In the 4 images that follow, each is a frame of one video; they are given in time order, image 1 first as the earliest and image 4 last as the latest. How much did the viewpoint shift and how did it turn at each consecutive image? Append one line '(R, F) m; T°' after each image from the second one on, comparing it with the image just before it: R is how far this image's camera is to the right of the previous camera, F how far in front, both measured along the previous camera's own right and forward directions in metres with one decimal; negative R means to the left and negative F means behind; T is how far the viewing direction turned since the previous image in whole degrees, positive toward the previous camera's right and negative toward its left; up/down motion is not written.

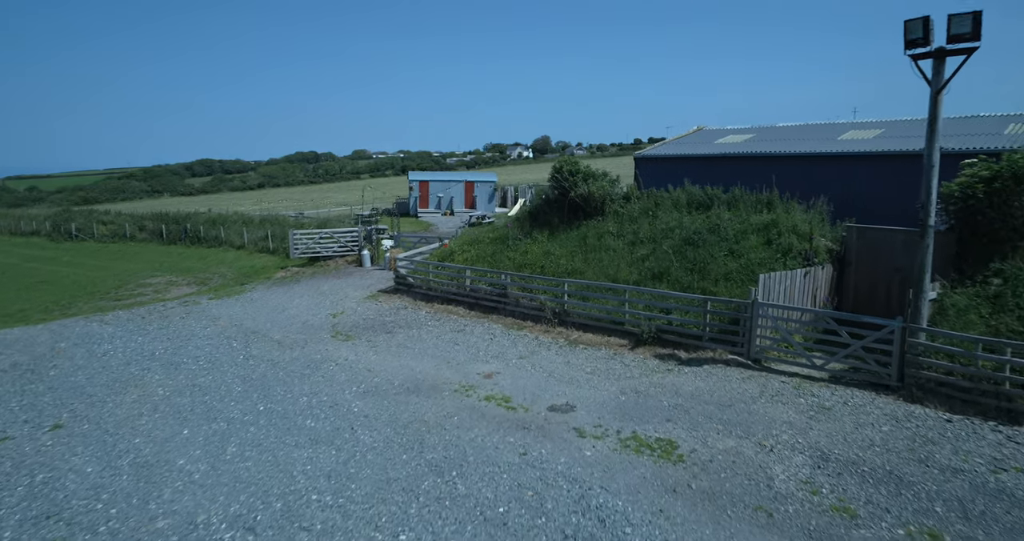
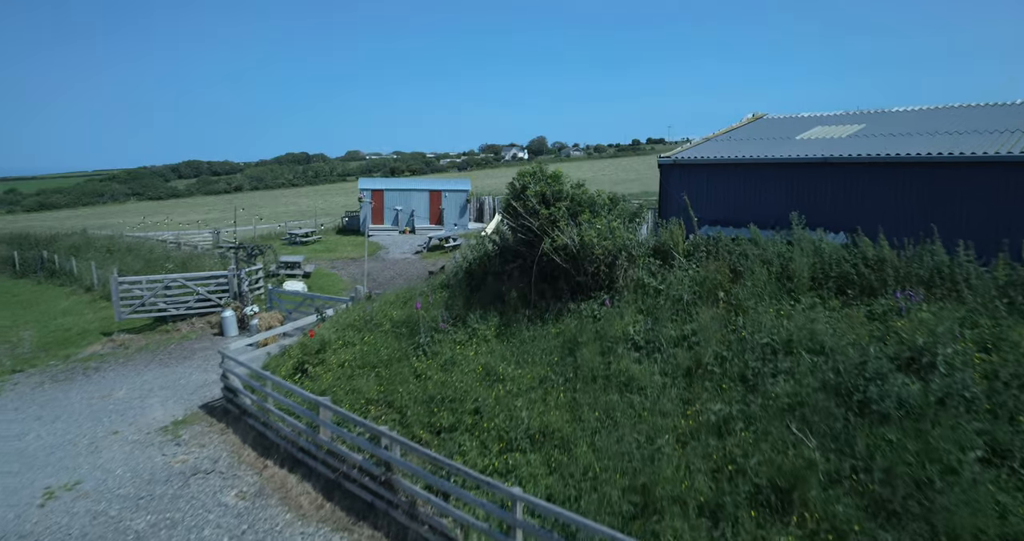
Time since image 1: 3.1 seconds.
(+1.4, +9.8) m; 0°
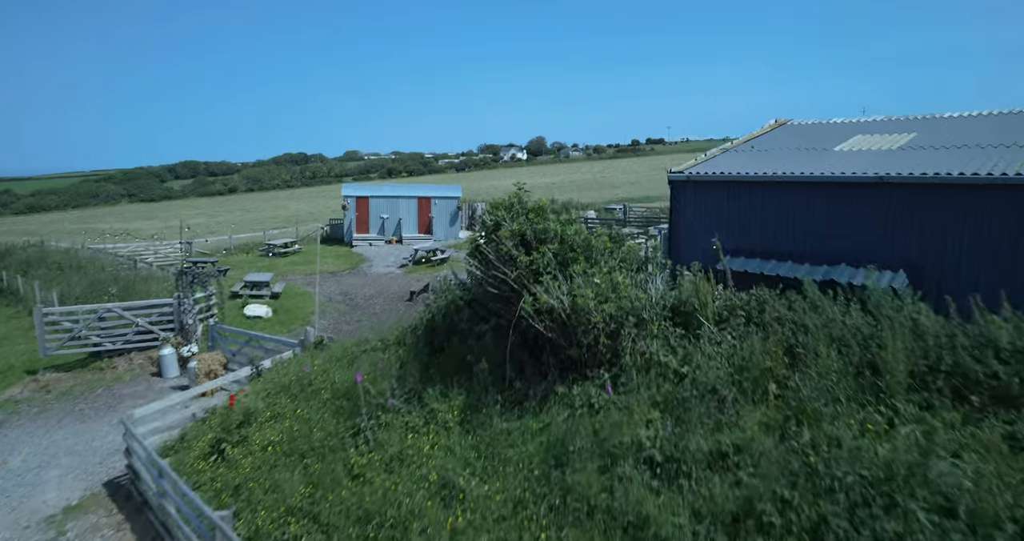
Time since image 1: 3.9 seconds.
(+0.4, +2.3) m; 0°
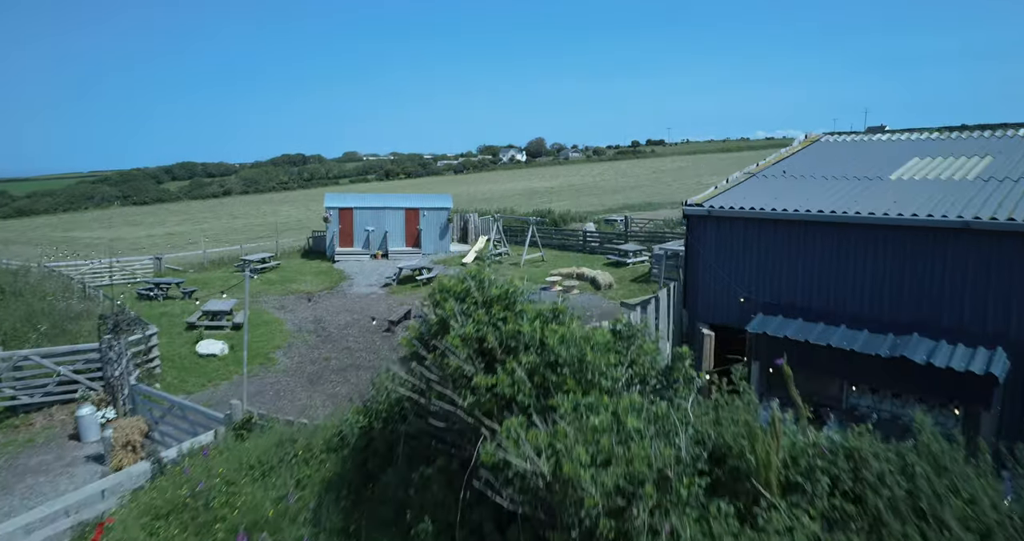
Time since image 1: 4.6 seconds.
(+0.4, +2.3) m; 0°
